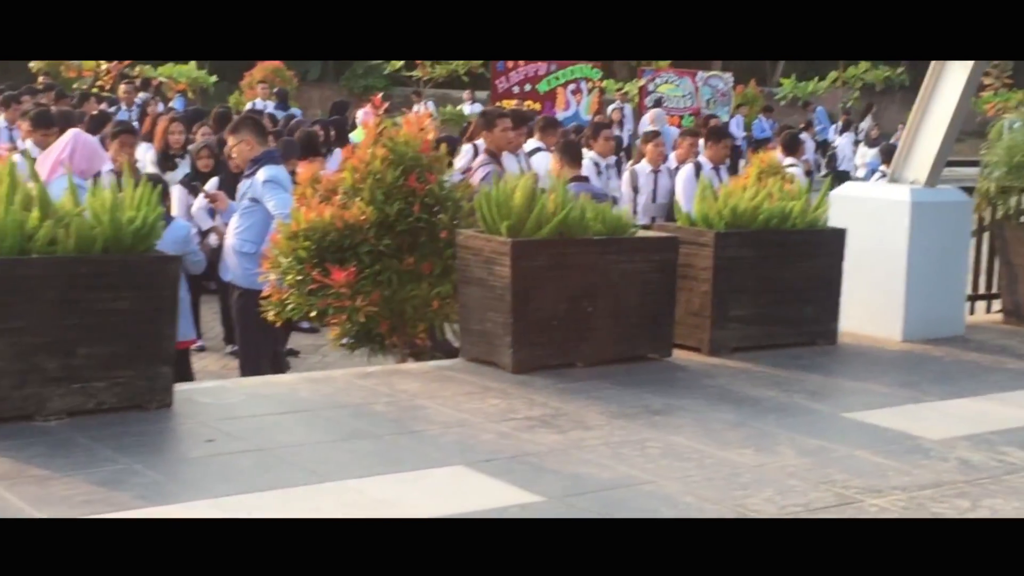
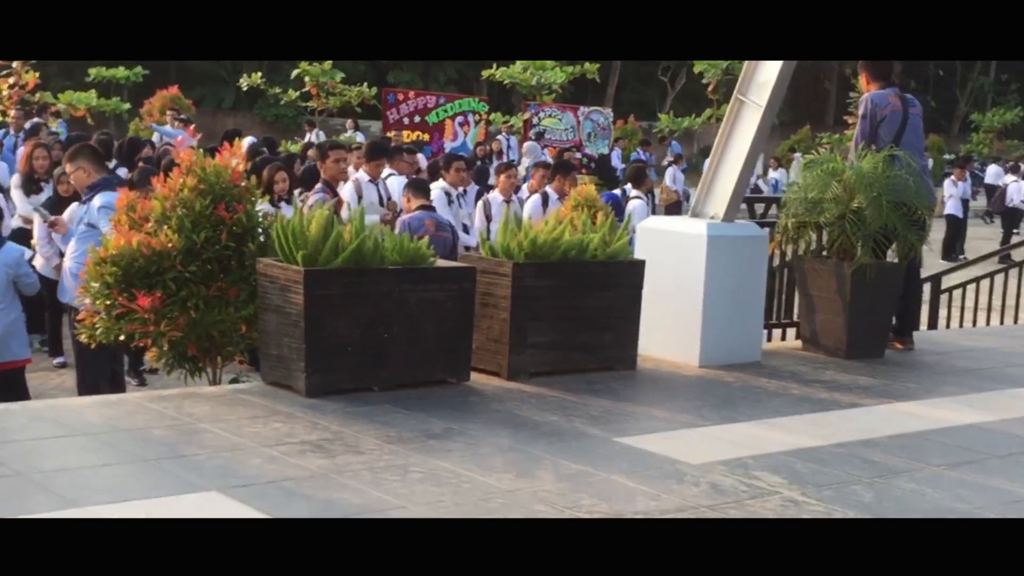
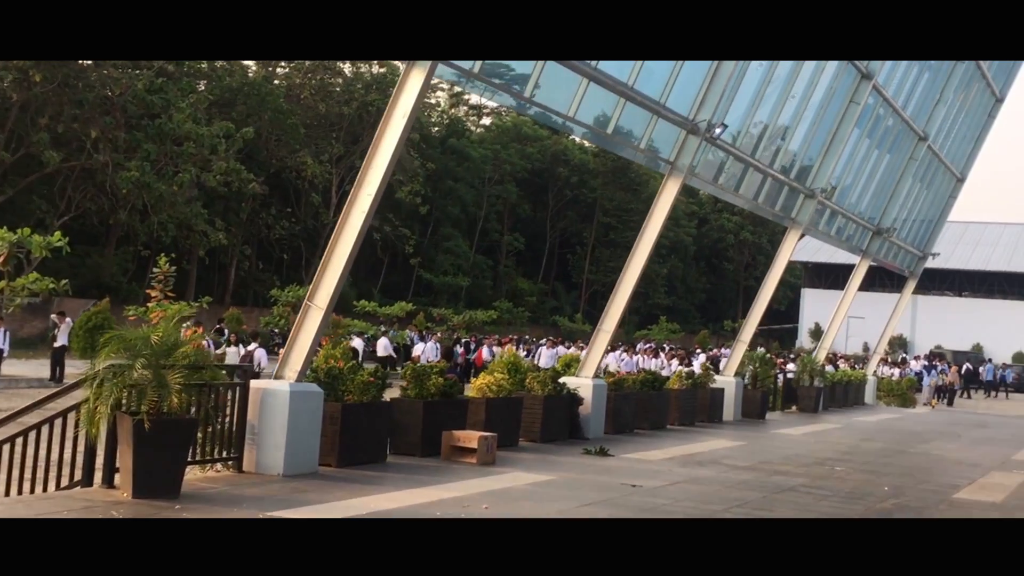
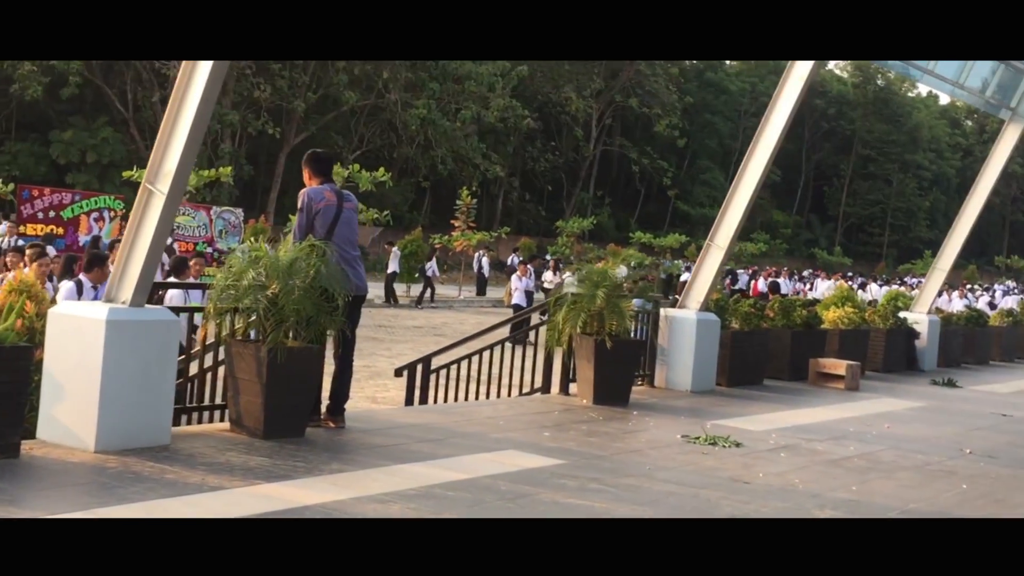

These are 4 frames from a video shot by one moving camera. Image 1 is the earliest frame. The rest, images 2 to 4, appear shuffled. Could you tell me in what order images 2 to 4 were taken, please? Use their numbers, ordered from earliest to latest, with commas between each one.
2, 4, 3
